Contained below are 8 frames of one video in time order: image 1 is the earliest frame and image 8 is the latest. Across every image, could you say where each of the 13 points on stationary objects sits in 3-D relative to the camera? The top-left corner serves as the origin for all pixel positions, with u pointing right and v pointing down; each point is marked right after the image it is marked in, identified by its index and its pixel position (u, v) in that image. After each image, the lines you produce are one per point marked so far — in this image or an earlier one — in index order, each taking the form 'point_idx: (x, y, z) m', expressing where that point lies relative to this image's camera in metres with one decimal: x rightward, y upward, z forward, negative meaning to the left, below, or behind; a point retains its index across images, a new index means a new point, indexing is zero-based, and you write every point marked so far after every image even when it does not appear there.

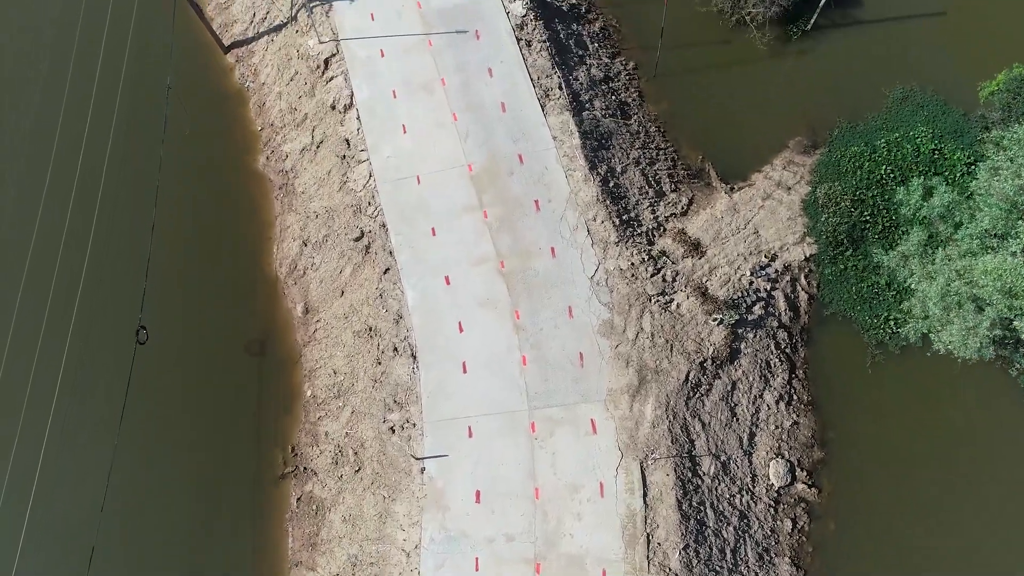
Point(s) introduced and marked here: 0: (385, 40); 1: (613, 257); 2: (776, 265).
0: (-3.3, +6.4, +18.0) m
1: (+2.3, +0.7, +15.9) m
2: (+6.5, +0.6, +17.2) m
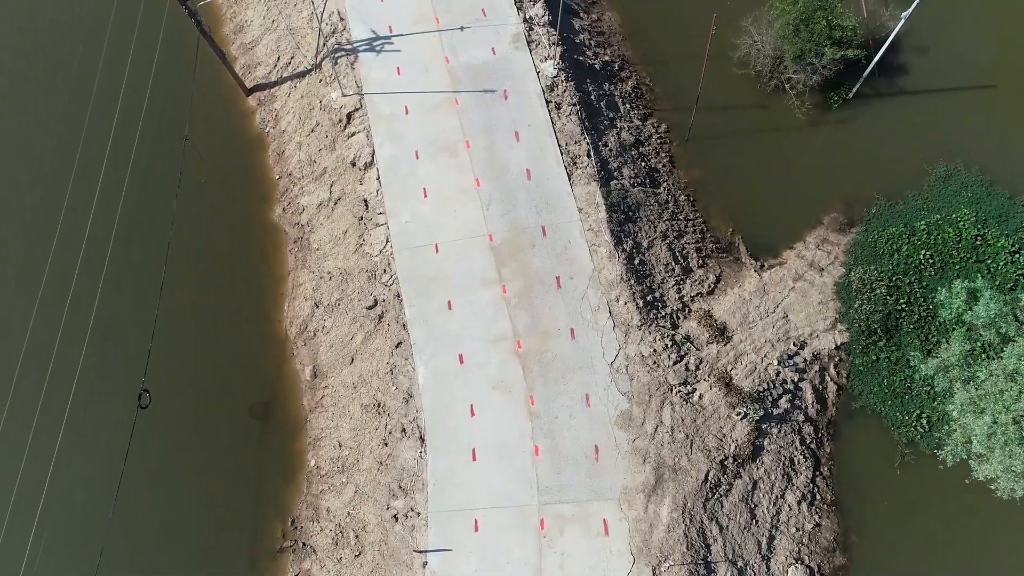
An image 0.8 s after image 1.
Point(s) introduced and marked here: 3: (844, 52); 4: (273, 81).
0: (-2.5, +4.8, +17.5) m
1: (+2.7, -1.2, +15.3) m
2: (+6.8, -1.5, +16.4) m
3: (+8.8, +6.3, +18.6) m
4: (-6.6, +5.7, +19.3) m
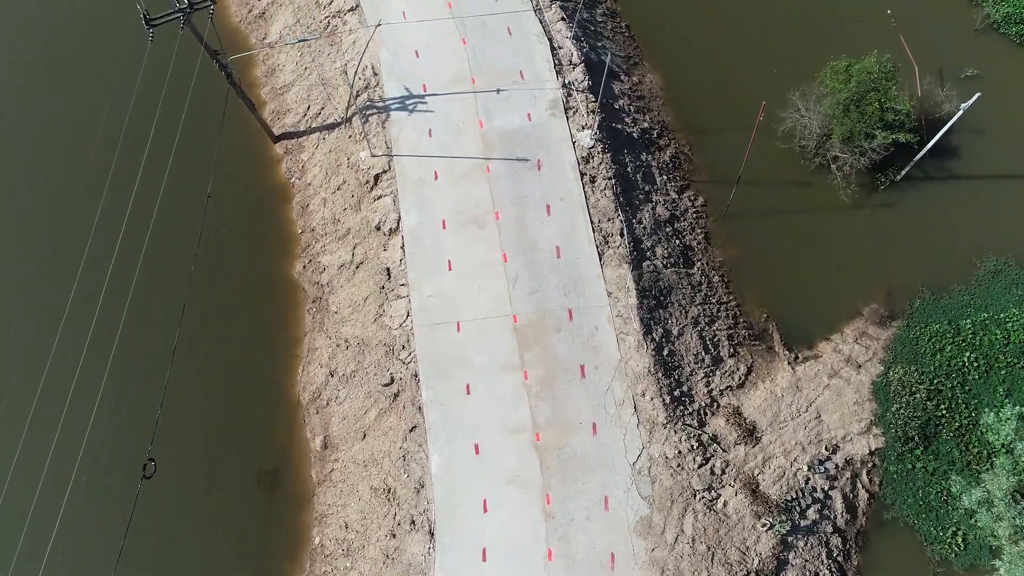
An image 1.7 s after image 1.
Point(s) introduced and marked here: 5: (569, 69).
0: (-1.7, +3.1, +16.9) m
1: (+3.1, -3.2, +14.6) m
2: (+7.2, -3.8, +15.6) m
3: (+9.7, +3.9, +17.8) m
4: (-5.6, +4.2, +18.8) m
5: (+1.5, +5.7, +18.1) m
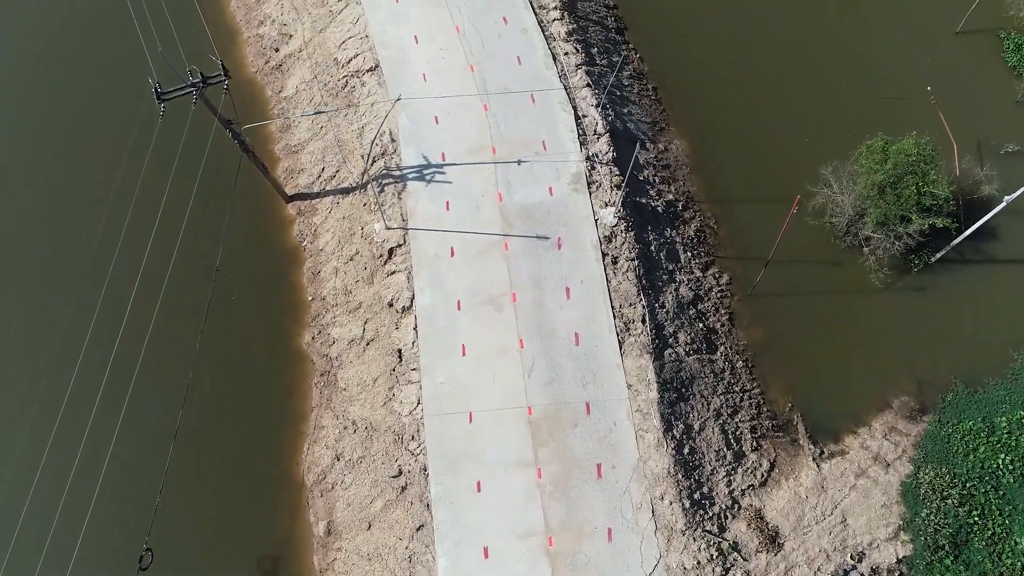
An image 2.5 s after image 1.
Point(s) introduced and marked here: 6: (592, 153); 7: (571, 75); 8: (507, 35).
0: (-1.3, +1.2, +16.3) m
1: (+3.3, -5.2, +13.9) m
2: (+7.4, -5.9, +14.9) m
3: (+10.2, +1.7, +17.0) m
4: (-5.1, +2.5, +18.2) m
5: (+2.0, +3.7, +17.5) m
6: (+2.0, +3.3, +17.3) m
7: (+1.5, +5.5, +18.2) m
8: (-0.1, +6.7, +18.5) m
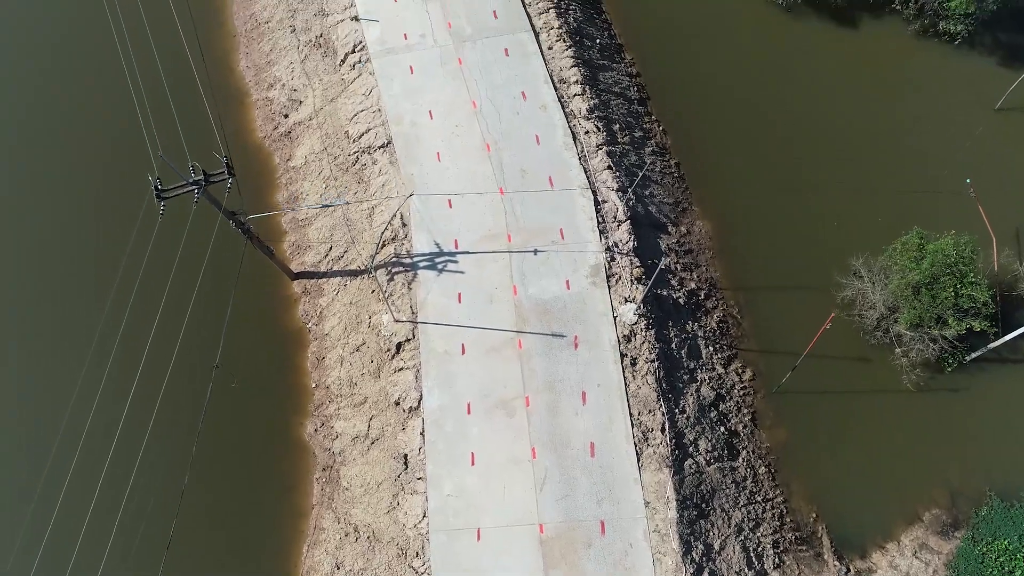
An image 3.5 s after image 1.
0: (-0.9, -0.9, +15.6) m
1: (+3.4, -7.5, +13.1) m
2: (+7.6, -8.3, +14.0) m
3: (+10.5, -0.8, +16.1) m
4: (-4.8, +0.4, +17.5) m
5: (+2.4, +1.5, +16.7) m
6: (+2.3, +1.1, +16.5) m
7: (+2.0, +3.3, +17.4) m
8: (+0.3, +4.4, +17.7) m
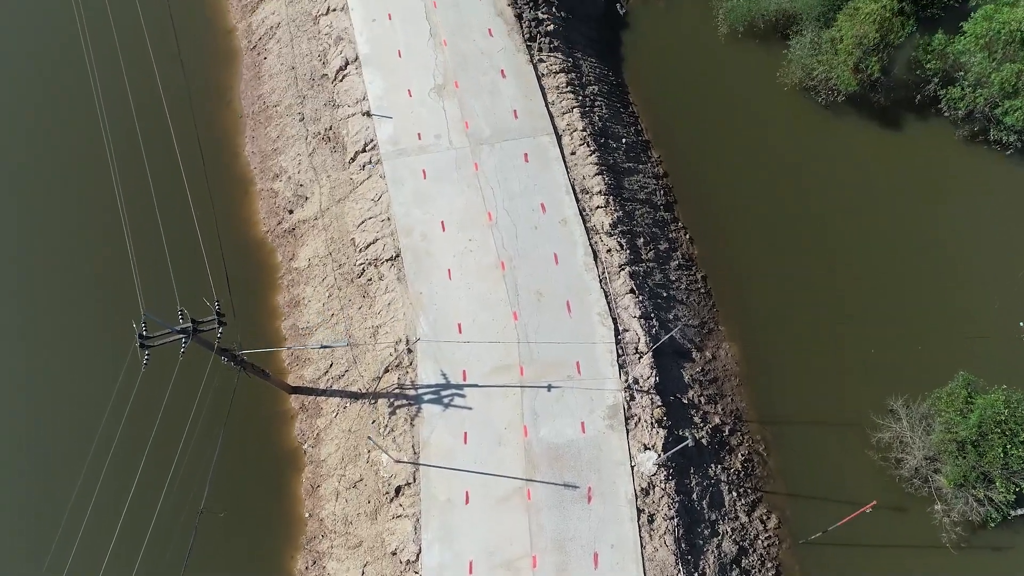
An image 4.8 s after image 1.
0: (-0.8, -3.9, +14.4) m
1: (+3.3, -10.6, +11.9) m
2: (+7.4, -11.6, +12.8) m
3: (+10.7, -4.2, +14.8) m
4: (-4.5, -2.4, +16.4) m
5: (+2.7, -1.6, +15.5) m
6: (+2.6, -2.0, +15.3) m
7: (+2.3, +0.2, +16.2) m
8: (+0.7, +1.4, +16.6) m
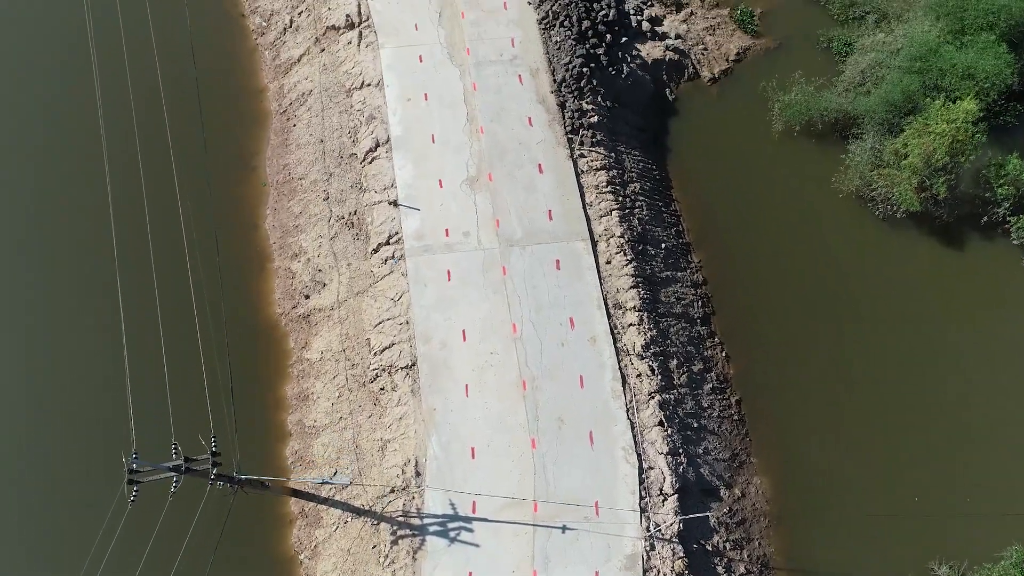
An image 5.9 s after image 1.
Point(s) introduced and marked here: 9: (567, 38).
0: (-0.7, -6.4, +13.4) m
1: (+2.8, -13.4, +10.8) m
2: (+6.8, -14.7, +11.5) m
3: (+10.7, -7.6, +13.4) m
4: (-4.2, -4.7, +15.5) m
5: (+3.0, -4.4, +14.4) m
6: (+2.9, -4.8, +14.2) m
7: (+2.8, -2.6, +15.1) m
8: (+1.3, -1.2, +15.5) m
9: (+1.5, +6.6, +18.5) m
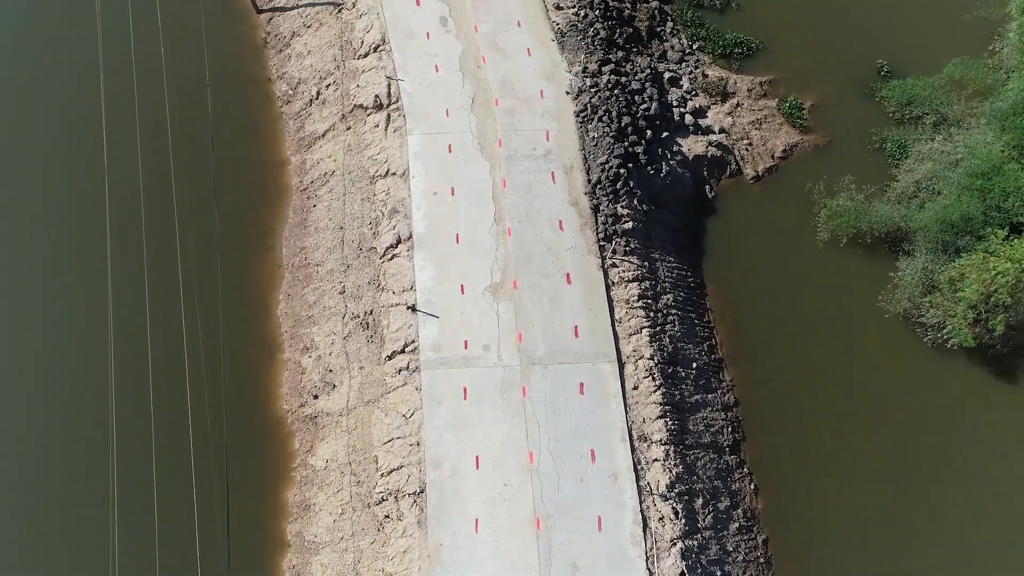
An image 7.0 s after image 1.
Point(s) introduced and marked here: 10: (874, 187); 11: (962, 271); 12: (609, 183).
0: (-0.7, -9.0, +12.5) m
1: (+2.2, -16.2, +9.7) m
2: (+6.2, -17.8, +10.4) m
3: (+10.6, -10.9, +12.2) m
4: (-4.1, -7.0, +14.7) m
5: (+3.1, -7.3, +13.4) m
6: (+2.9, -7.6, +13.2) m
7: (+3.0, -5.4, +14.1) m
8: (+1.6, -4.0, +14.5) m
9: (+2.3, +3.8, +17.5) m
10: (+9.8, +2.8, +19.0) m
11: (+10.6, +0.4, +16.4) m
12: (+2.4, +2.6, +17.1) m
